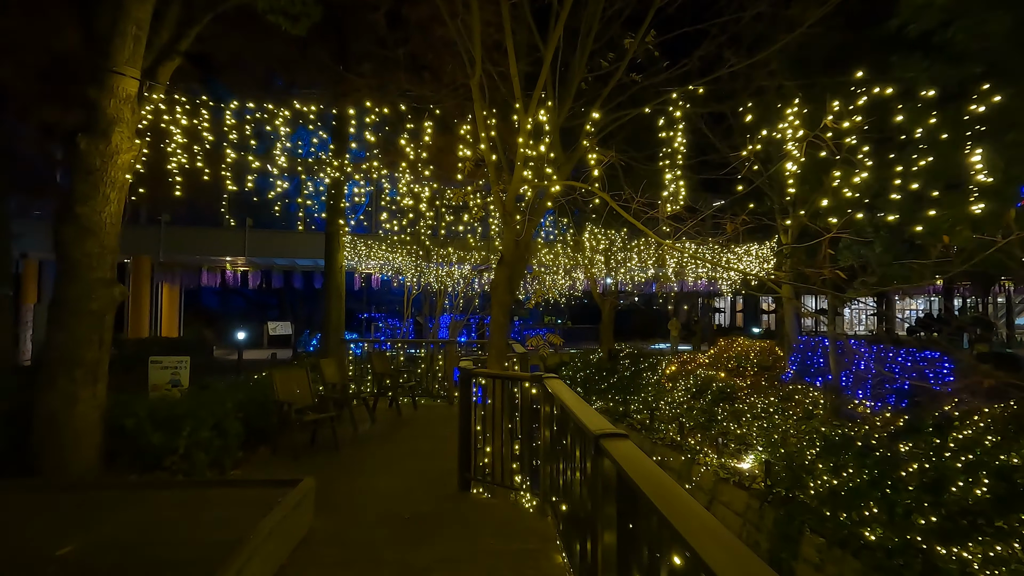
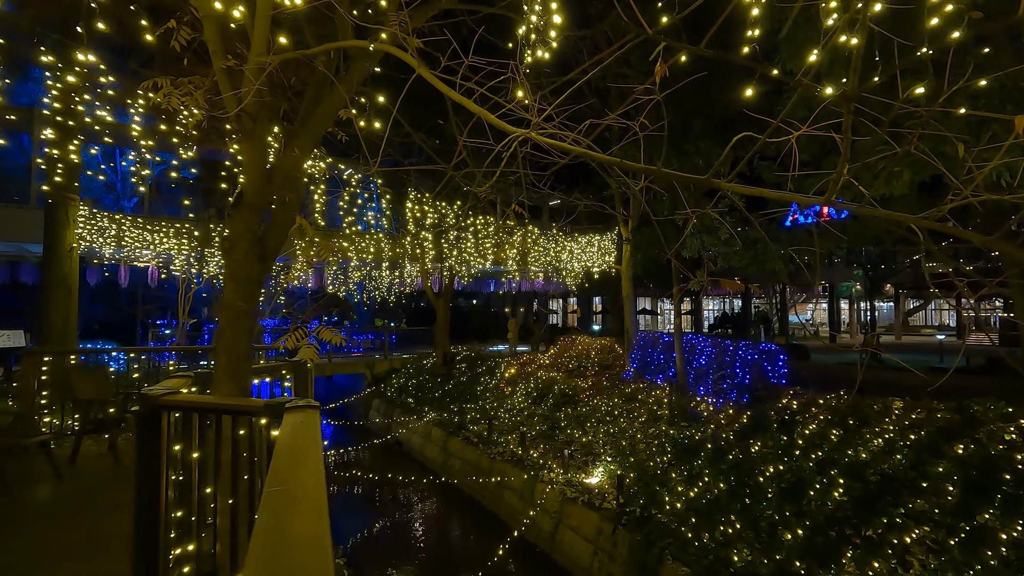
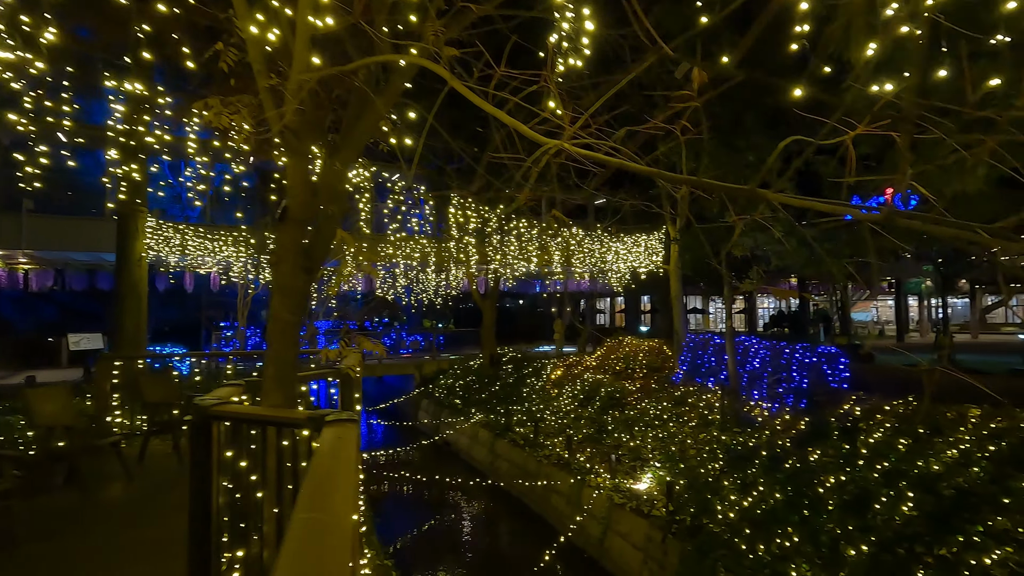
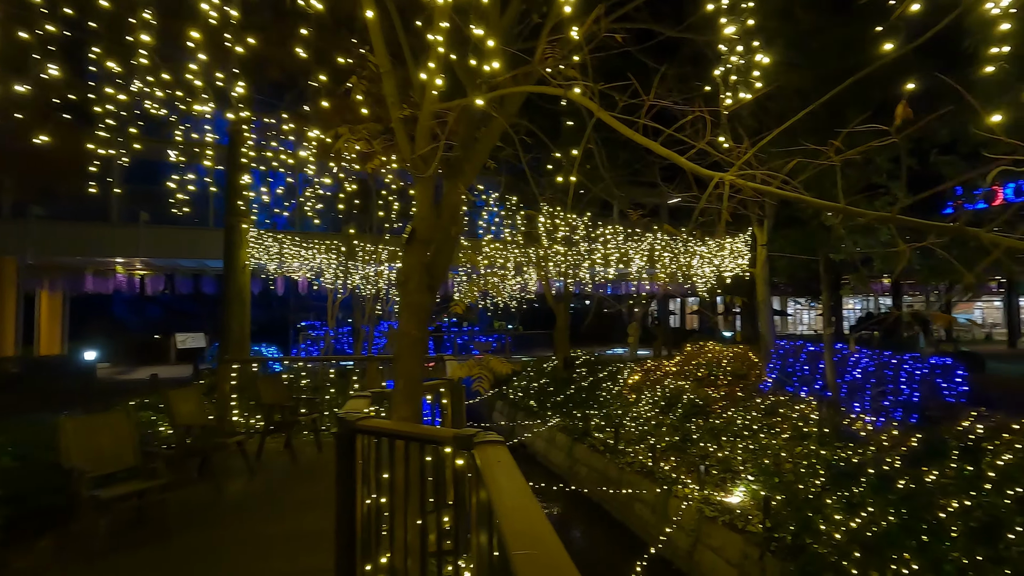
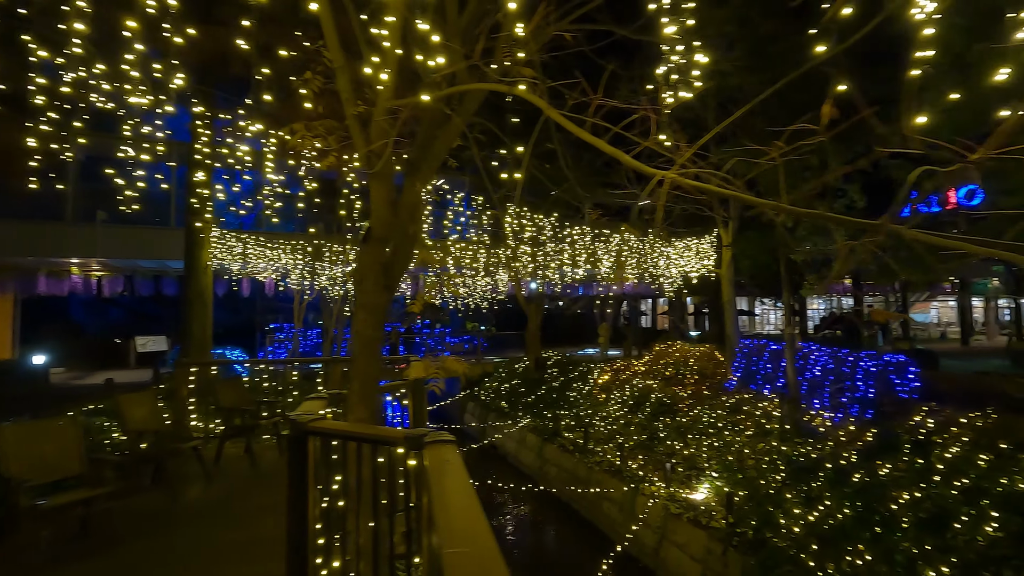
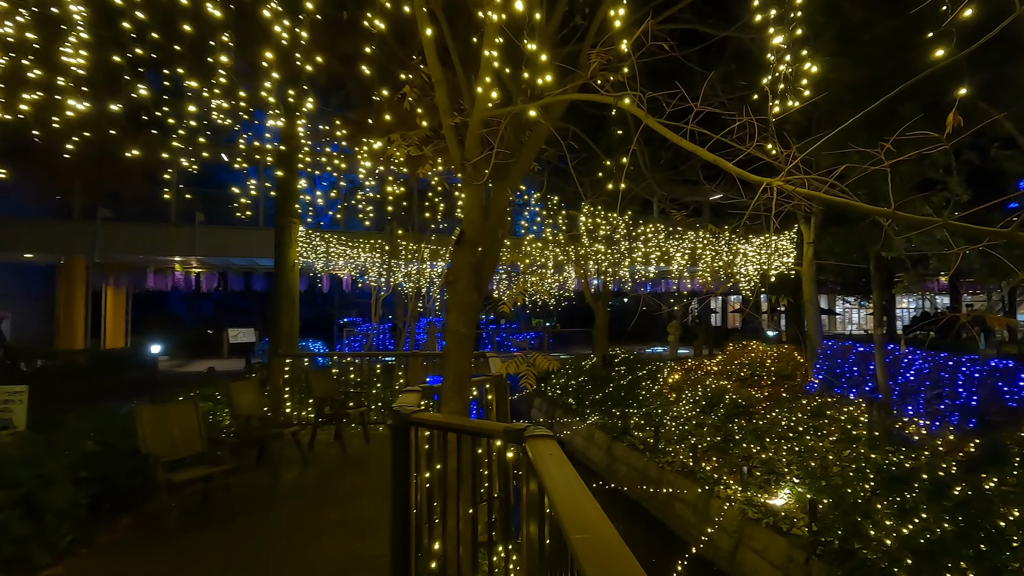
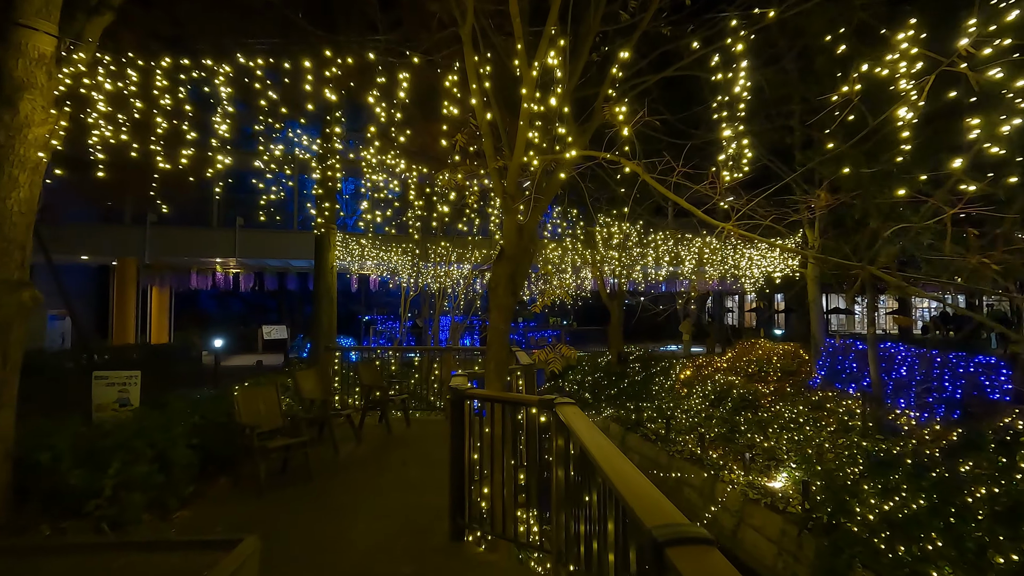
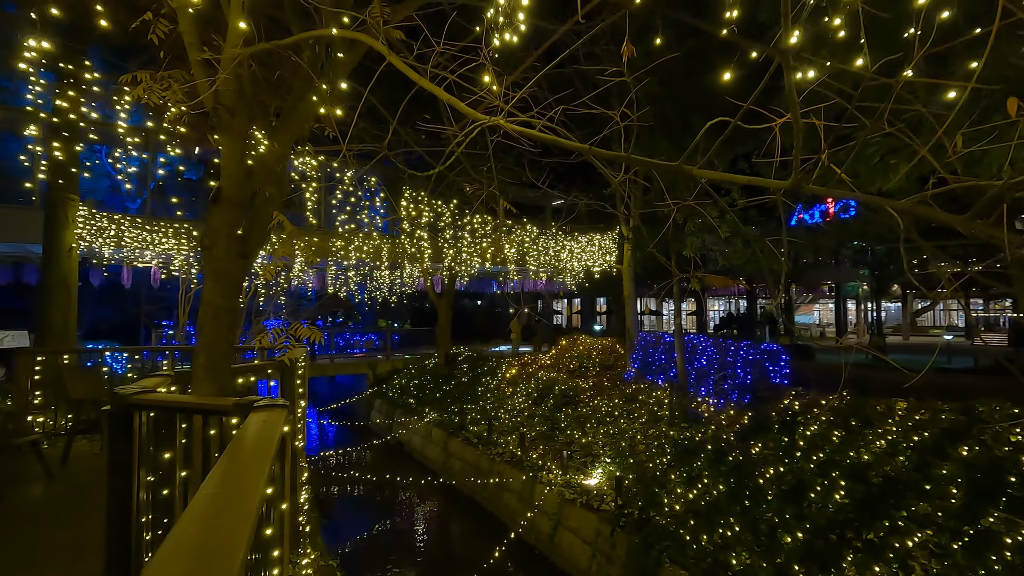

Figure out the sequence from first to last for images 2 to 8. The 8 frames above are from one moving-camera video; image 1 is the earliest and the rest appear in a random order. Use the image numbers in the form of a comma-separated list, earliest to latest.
7, 6, 4, 5, 3, 8, 2
